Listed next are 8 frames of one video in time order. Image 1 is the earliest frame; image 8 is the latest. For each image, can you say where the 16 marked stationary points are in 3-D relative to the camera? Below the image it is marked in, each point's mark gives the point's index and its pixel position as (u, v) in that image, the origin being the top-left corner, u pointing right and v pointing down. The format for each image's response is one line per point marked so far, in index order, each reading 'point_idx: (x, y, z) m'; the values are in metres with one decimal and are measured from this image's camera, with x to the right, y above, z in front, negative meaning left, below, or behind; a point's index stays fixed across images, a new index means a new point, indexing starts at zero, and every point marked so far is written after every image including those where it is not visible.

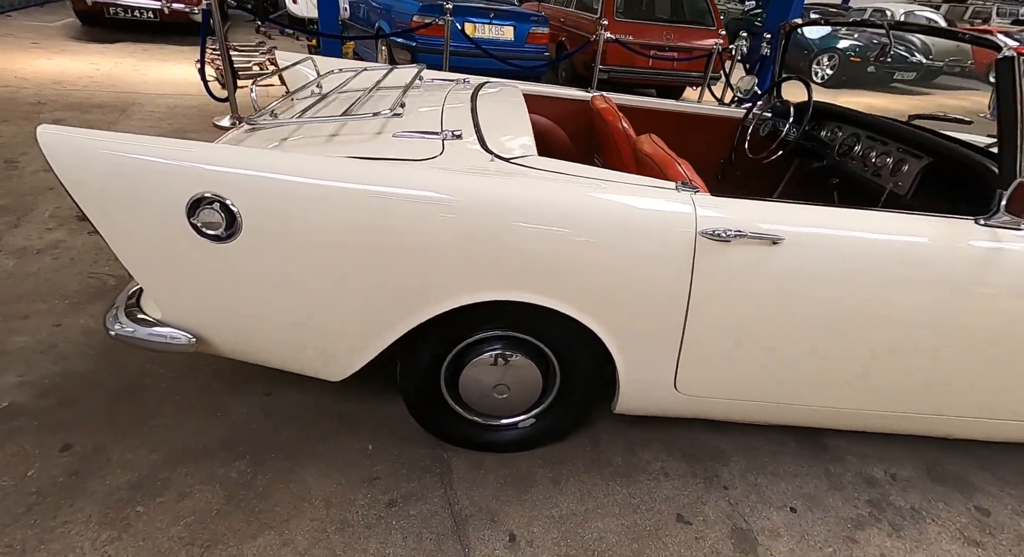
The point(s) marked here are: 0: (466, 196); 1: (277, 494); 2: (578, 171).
0: (-0.1, +0.2, +1.2) m
1: (-0.6, -0.6, +1.4) m
2: (+0.2, +0.3, +1.3) m
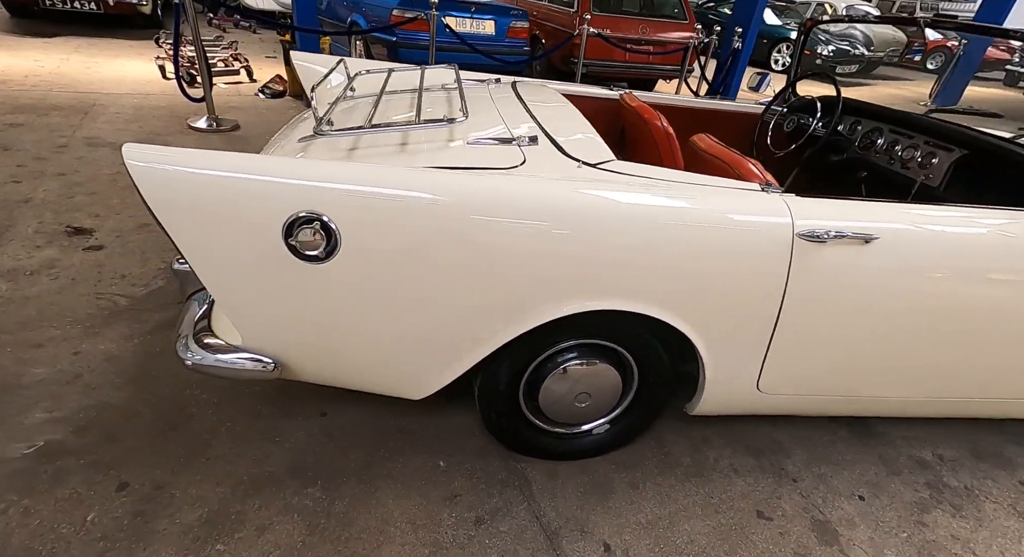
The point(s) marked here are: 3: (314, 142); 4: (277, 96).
0: (+0.1, +0.2, +1.2) m
1: (-0.4, -0.6, +1.3) m
2: (+0.4, +0.3, +1.3) m
3: (-0.5, +0.4, +1.5) m
4: (-2.0, +1.6, +4.6) m
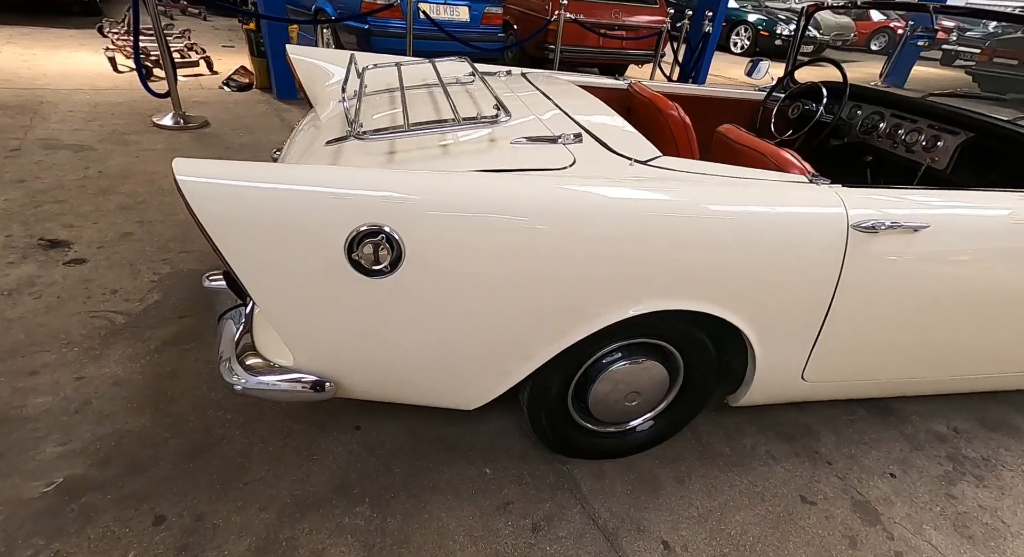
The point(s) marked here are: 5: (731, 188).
0: (+0.3, +0.2, +1.1) m
1: (-0.2, -0.6, +1.3) m
2: (+0.5, +0.3, +1.3) m
3: (-0.4, +0.4, +1.4) m
4: (-2.2, +1.6, +4.4) m
5: (+0.5, +0.2, +1.2) m
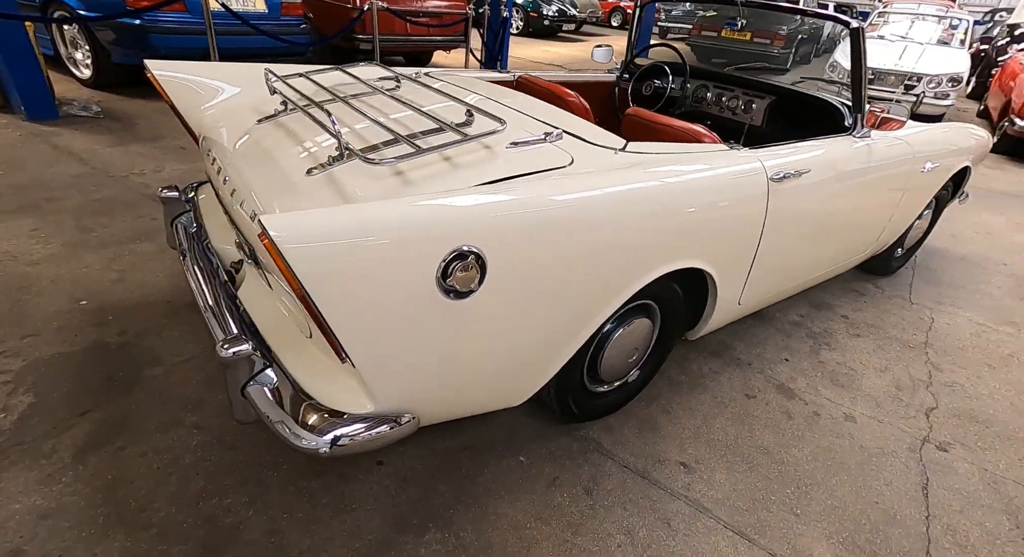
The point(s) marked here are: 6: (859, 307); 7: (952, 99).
0: (+0.3, +0.2, +1.3) m
1: (0.0, -0.7, +1.4) m
2: (+0.5, +0.4, +1.6) m
3: (-0.4, +0.3, +1.3) m
4: (-3.4, +1.1, +3.3) m
5: (+0.5, +0.3, +1.5) m
6: (+1.5, -0.1, +2.3) m
7: (+4.6, +1.9, +5.5) m
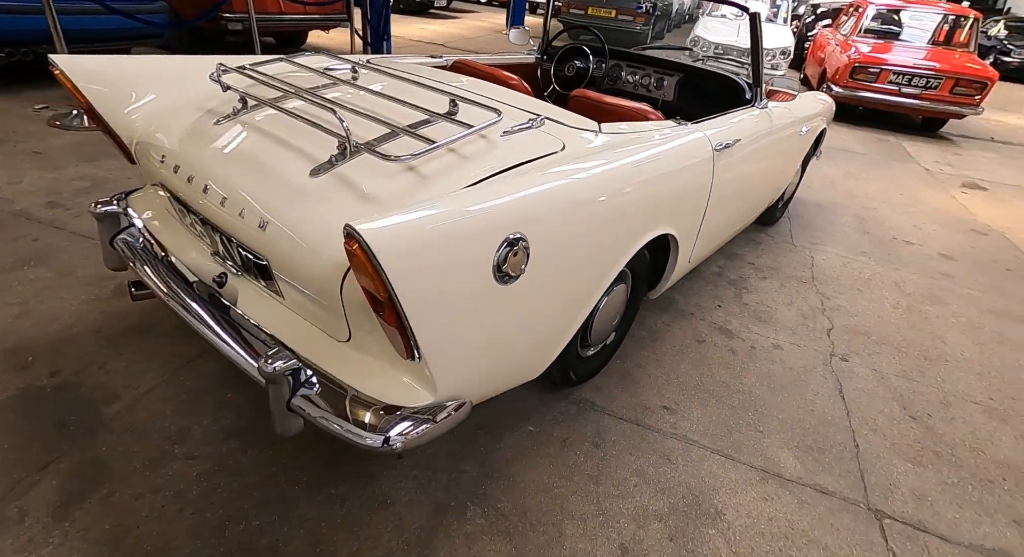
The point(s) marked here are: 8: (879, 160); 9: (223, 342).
0: (+0.3, +0.3, +1.5) m
1: (+0.1, -0.6, +1.5) m
2: (+0.4, +0.5, +1.7) m
3: (-0.4, +0.3, +1.3) m
4: (-3.9, +0.7, +2.5) m
5: (+0.4, +0.4, +1.7) m
6: (+1.2, +0.1, +2.7) m
7: (+3.3, +2.5, +6.4) m
8: (+2.9, +0.9, +4.1) m
9: (-0.7, -0.2, +1.3) m
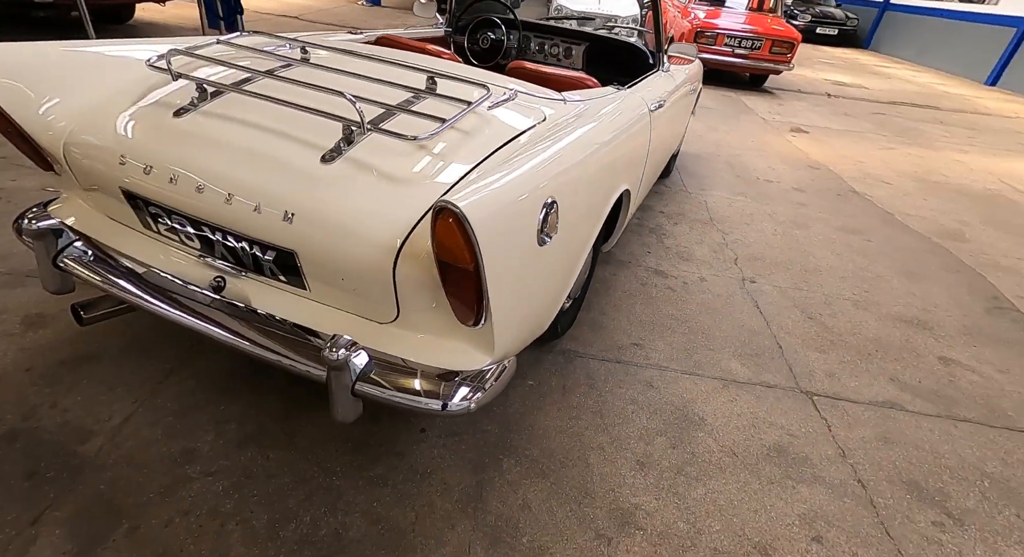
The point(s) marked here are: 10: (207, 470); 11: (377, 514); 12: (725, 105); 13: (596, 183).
0: (+0.2, +0.4, +1.6) m
1: (+0.1, -0.5, +1.6) m
2: (+0.2, +0.6, +1.9) m
3: (-0.4, +0.3, +1.2) m
4: (-4.1, +0.3, +1.6) m
5: (+0.3, +0.6, +1.8) m
6: (+0.9, +0.4, +3.0) m
7: (+1.5, +3.2, +7.0) m
8: (+1.9, +1.5, +4.8) m
9: (-0.6, -0.2, +1.2) m
10: (-0.8, -0.5, +1.4) m
11: (-0.3, -0.6, +1.3) m
12: (+2.0, +1.6, +5.1) m
13: (+0.2, +0.3, +1.6) m
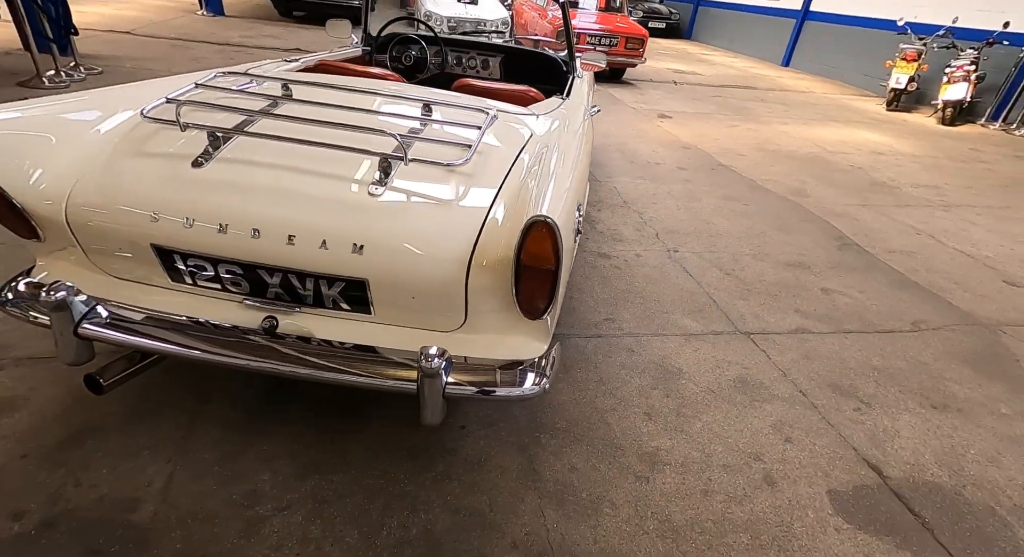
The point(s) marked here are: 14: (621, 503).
0: (+0.2, +0.5, +1.9) m
1: (+0.2, -0.5, +1.9) m
2: (+0.1, +0.7, +2.1) m
3: (-0.3, +0.2, +1.4) m
4: (-3.9, -0.3, +0.8) m
5: (+0.2, +0.6, +2.1) m
6: (+0.4, +0.5, +3.4) m
7: (-0.3, +3.3, +7.4) m
8: (+0.9, +1.7, +5.3) m
9: (-0.4, -0.2, +1.3) m
10: (-0.6, -0.6, +1.4) m
11: (-0.1, -0.6, +1.5) m
12: (+0.9, +1.9, +5.6) m
13: (+0.2, +0.3, +1.9) m
14: (+0.3, -0.7, +1.6) m
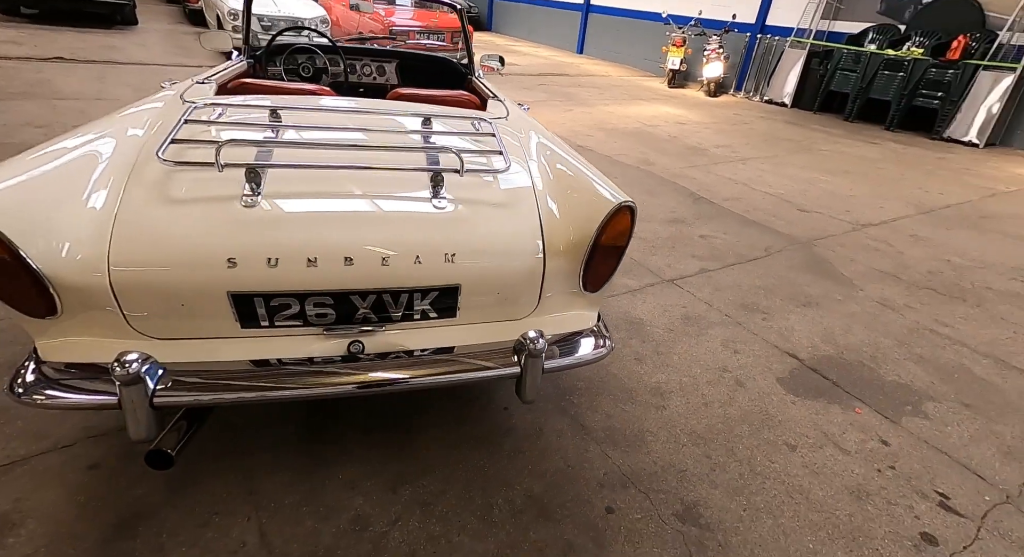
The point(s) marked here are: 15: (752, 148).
0: (+0.1, +0.5, +2.1) m
1: (+0.3, -0.4, +2.1) m
2: (-0.1, +0.7, +2.3) m
3: (-0.1, +0.2, +1.5) m
4: (-3.2, -0.9, -0.3) m
5: (0.0, +0.7, +2.3) m
6: (-0.2, +0.6, +3.6) m
7: (-2.7, +3.2, +7.0) m
8: (-0.6, +1.8, +5.5) m
9: (-0.1, -0.2, +1.4) m
10: (-0.3, -0.7, +1.5) m
11: (+0.1, -0.6, +1.7) m
12: (-0.8, +2.0, +5.8) m
13: (+0.1, +0.4, +2.1) m
14: (+0.5, -0.5, +1.9) m
15: (+2.5, +1.4, +5.6) m
